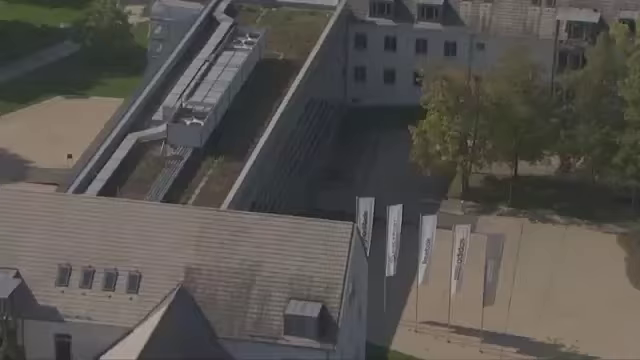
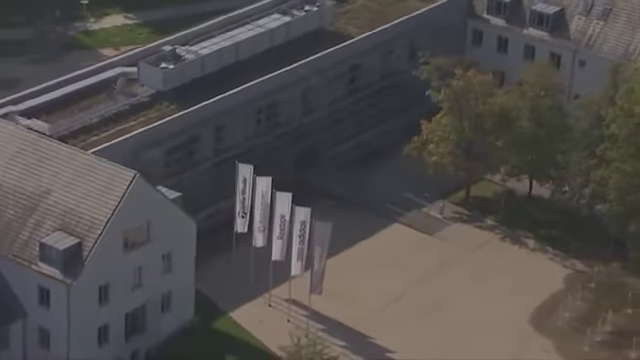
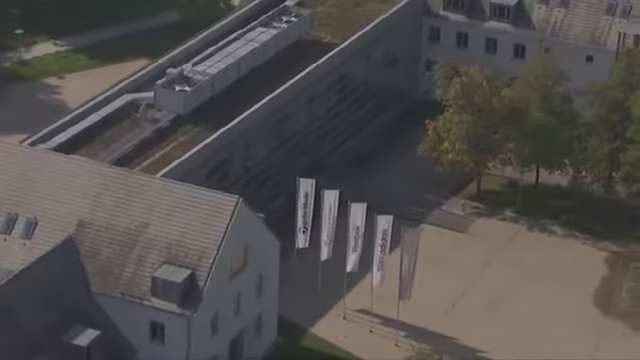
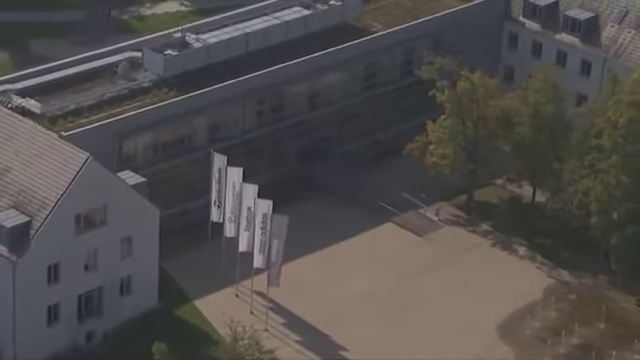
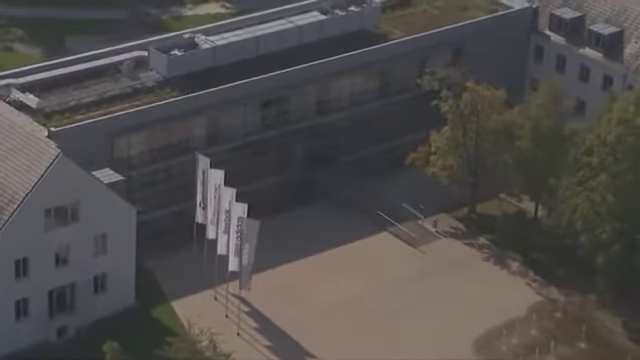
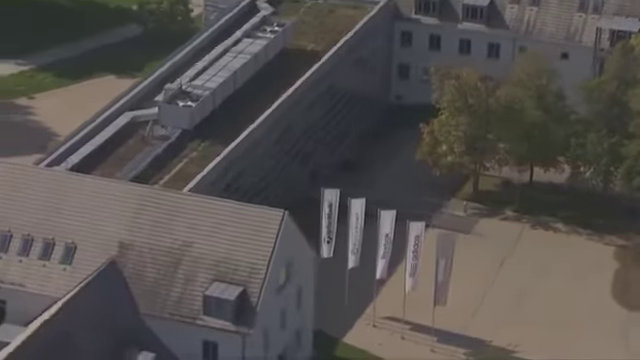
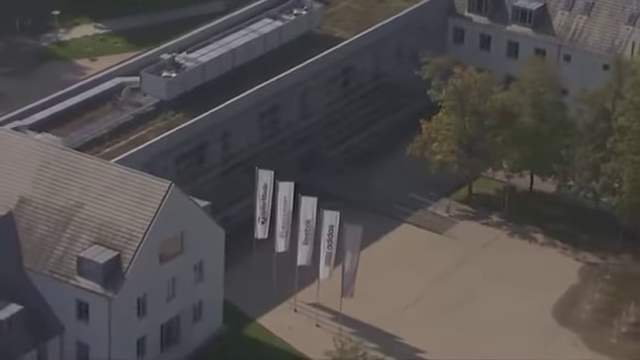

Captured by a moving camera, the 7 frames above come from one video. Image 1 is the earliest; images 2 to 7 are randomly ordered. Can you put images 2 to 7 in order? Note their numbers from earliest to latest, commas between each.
6, 3, 7, 2, 4, 5
